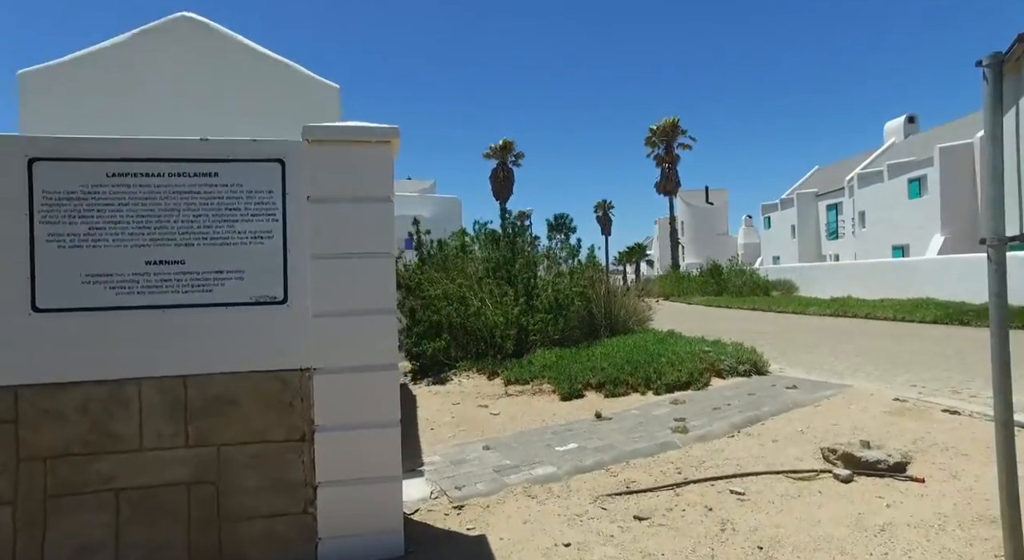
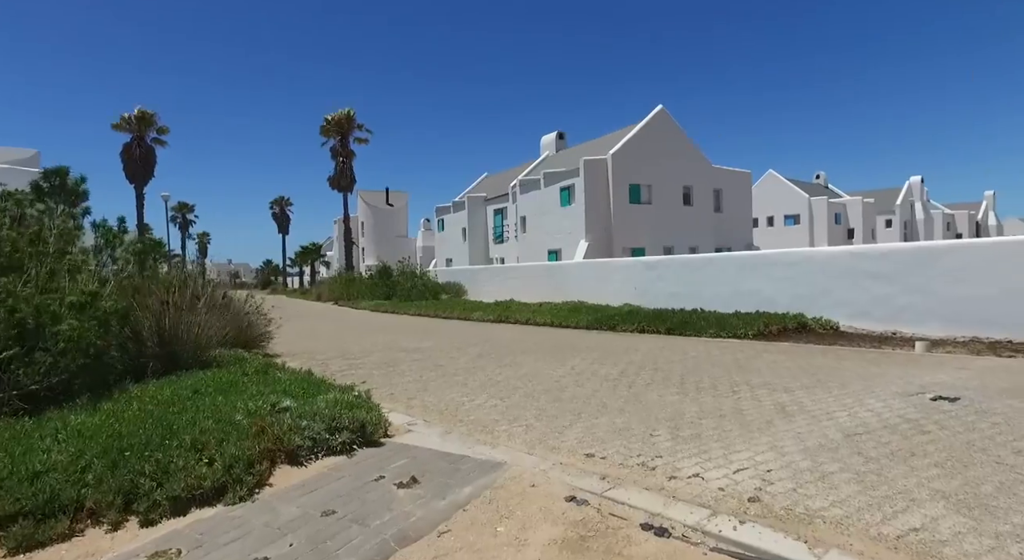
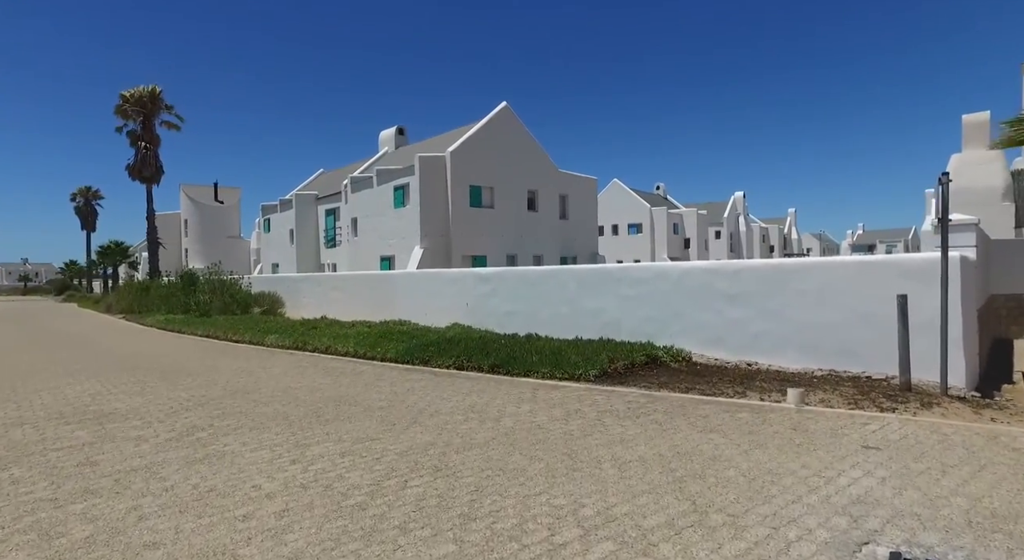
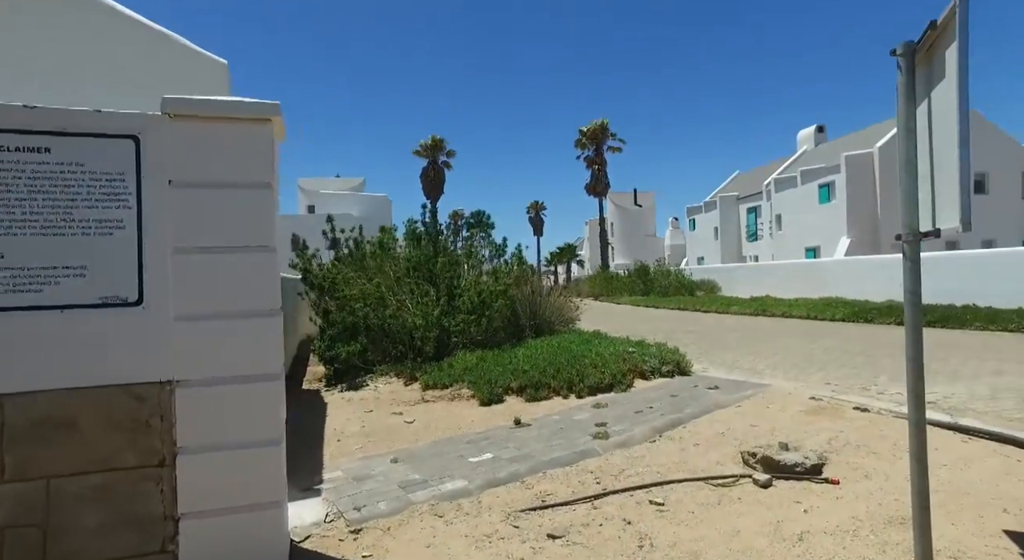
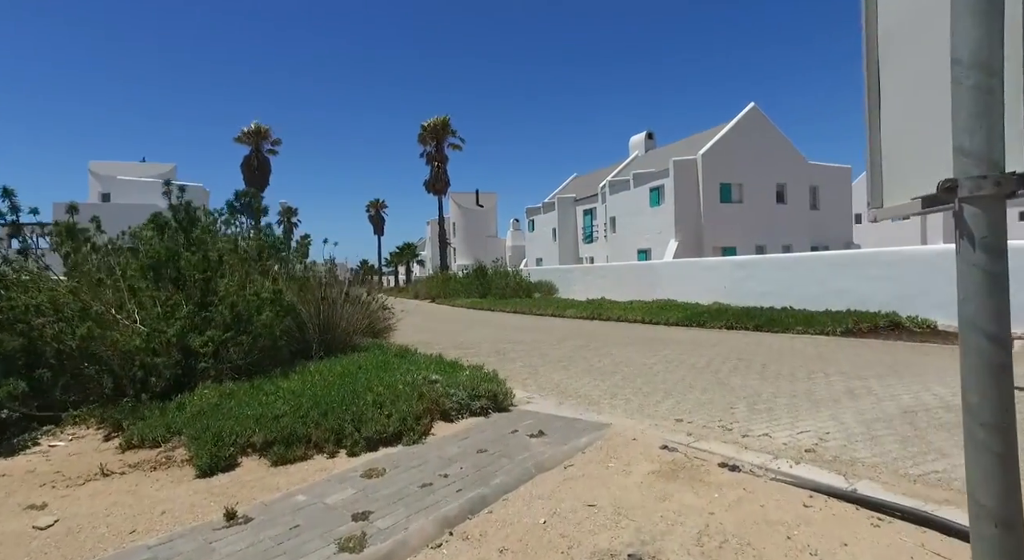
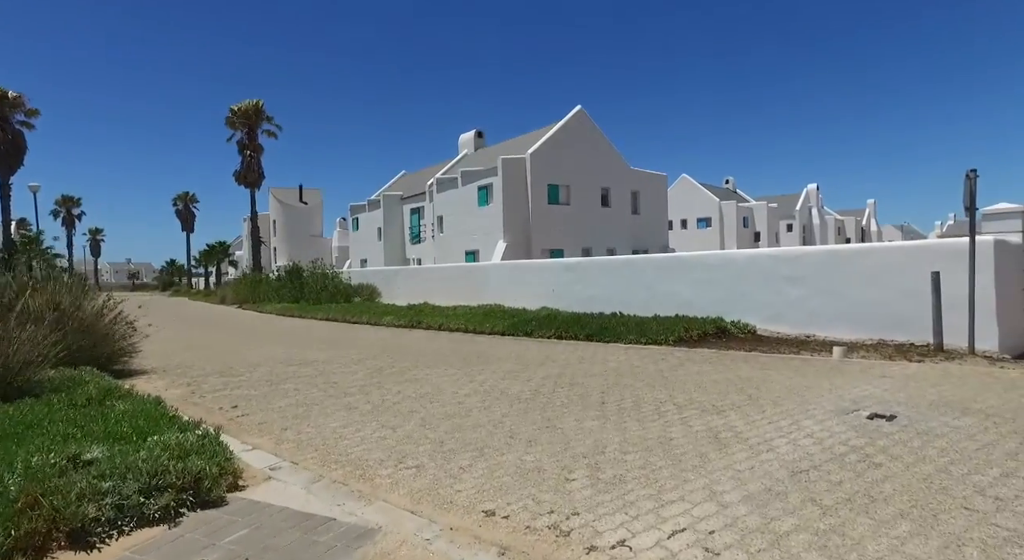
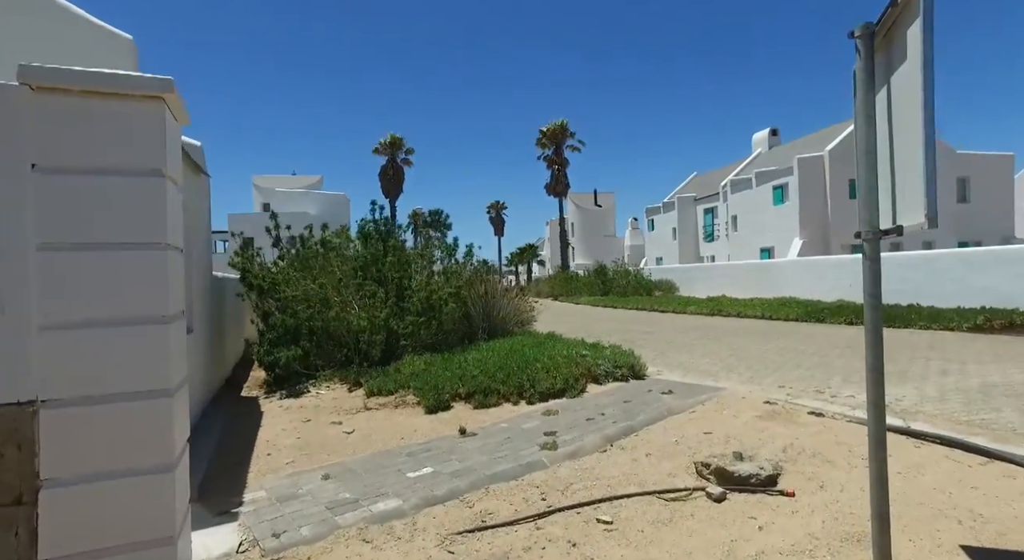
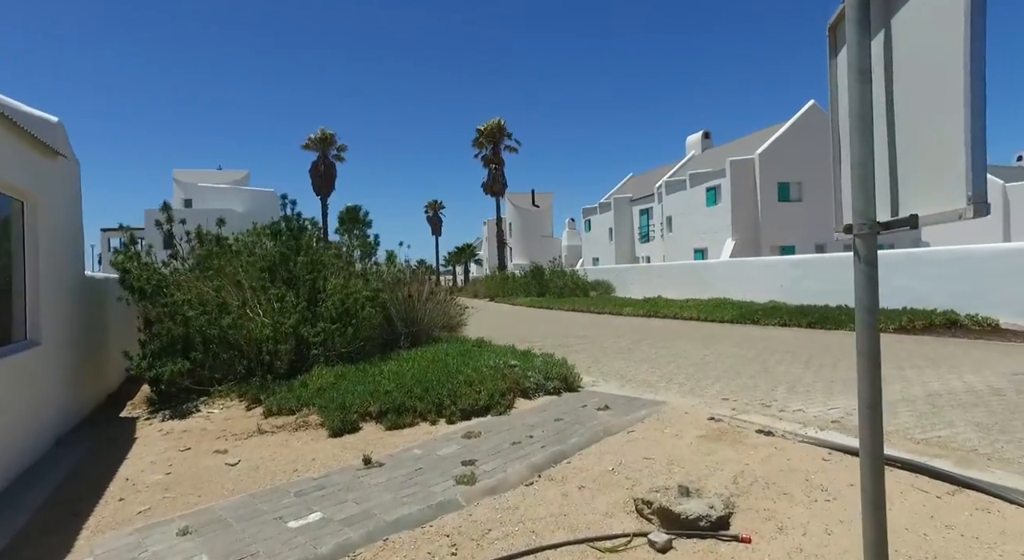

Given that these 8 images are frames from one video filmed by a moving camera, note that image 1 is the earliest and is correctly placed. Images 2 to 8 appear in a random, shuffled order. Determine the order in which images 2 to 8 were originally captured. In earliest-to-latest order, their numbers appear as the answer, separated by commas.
4, 7, 8, 5, 2, 6, 3
